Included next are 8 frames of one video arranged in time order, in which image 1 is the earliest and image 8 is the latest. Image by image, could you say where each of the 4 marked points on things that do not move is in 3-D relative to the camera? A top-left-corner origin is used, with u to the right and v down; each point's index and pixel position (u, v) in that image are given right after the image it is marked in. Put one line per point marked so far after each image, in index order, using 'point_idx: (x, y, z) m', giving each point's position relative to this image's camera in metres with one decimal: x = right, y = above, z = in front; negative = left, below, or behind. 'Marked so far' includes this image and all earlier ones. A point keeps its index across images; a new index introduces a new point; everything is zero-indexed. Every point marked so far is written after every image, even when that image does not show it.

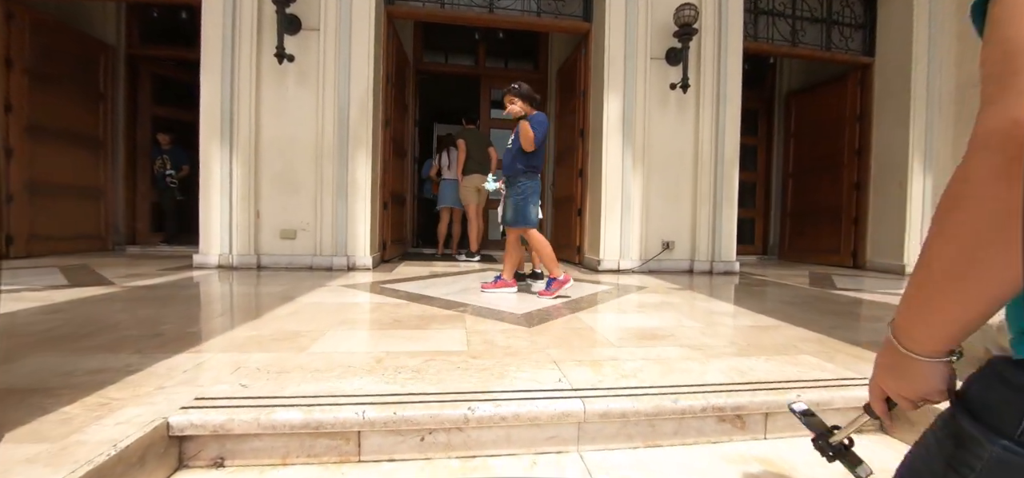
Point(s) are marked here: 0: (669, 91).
0: (+1.6, +1.5, +4.2) m
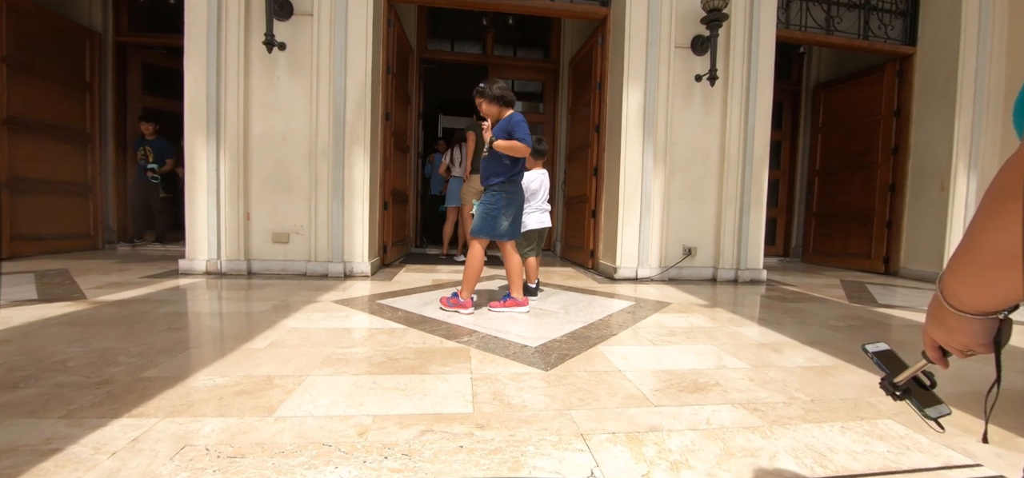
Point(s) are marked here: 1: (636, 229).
0: (+1.7, +1.4, +3.8) m
1: (+1.1, +0.1, +3.7) m
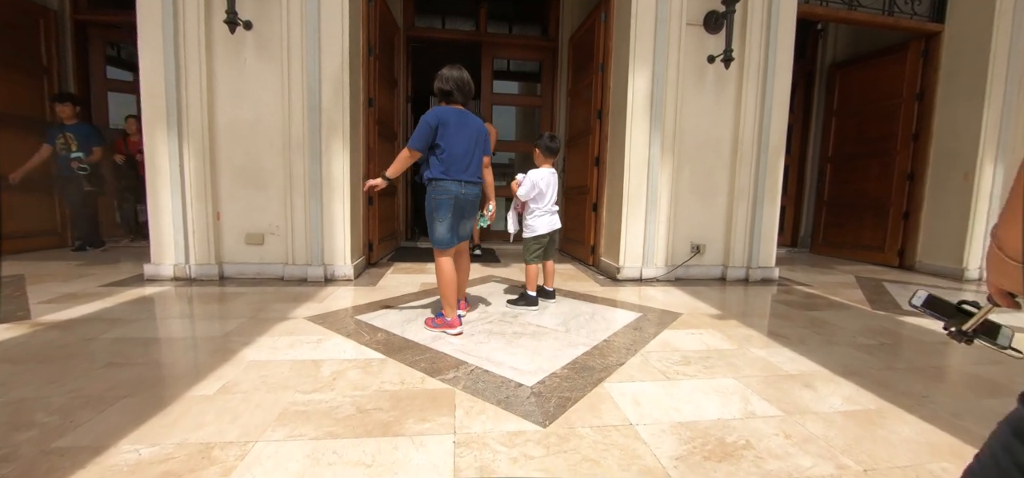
0: (+1.6, +1.5, +3.5) m
1: (+1.1, +0.1, +3.5) m
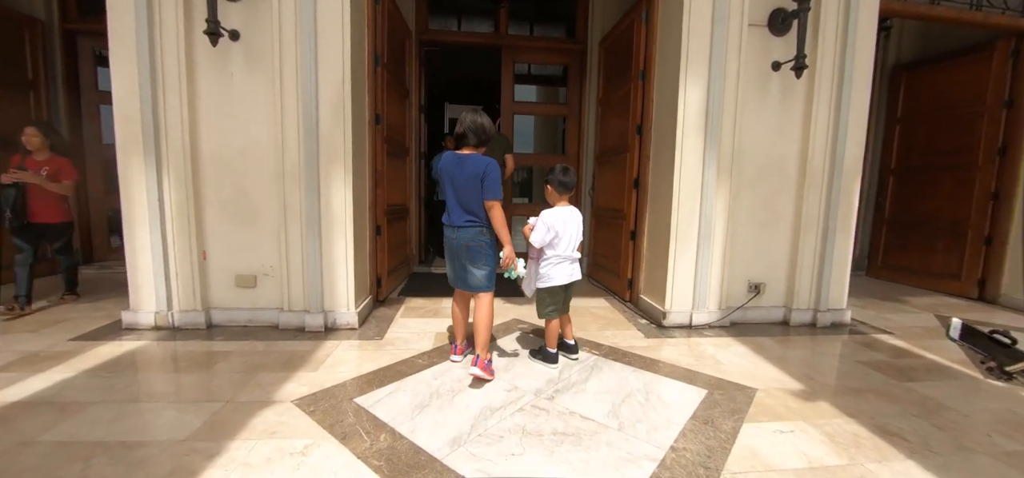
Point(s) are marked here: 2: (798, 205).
0: (+1.8, +1.2, +3.0) m
1: (+1.3, -0.2, +3.0) m
2: (+2.1, +0.3, +3.1) m
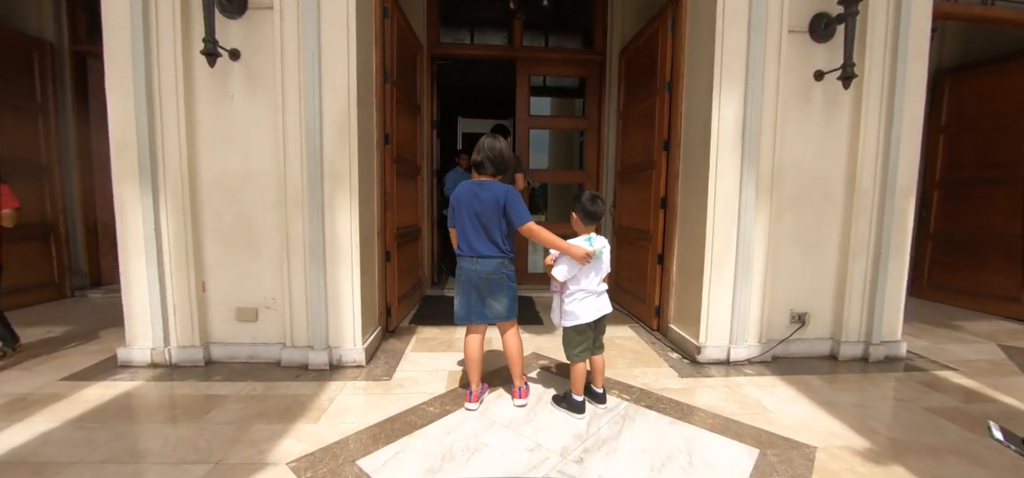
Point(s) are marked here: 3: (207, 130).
0: (+2.0, +1.0, +2.7) m
1: (+1.4, -0.4, +2.7) m
2: (+2.2, +0.1, +2.8) m
3: (-1.8, +0.7, +2.5) m
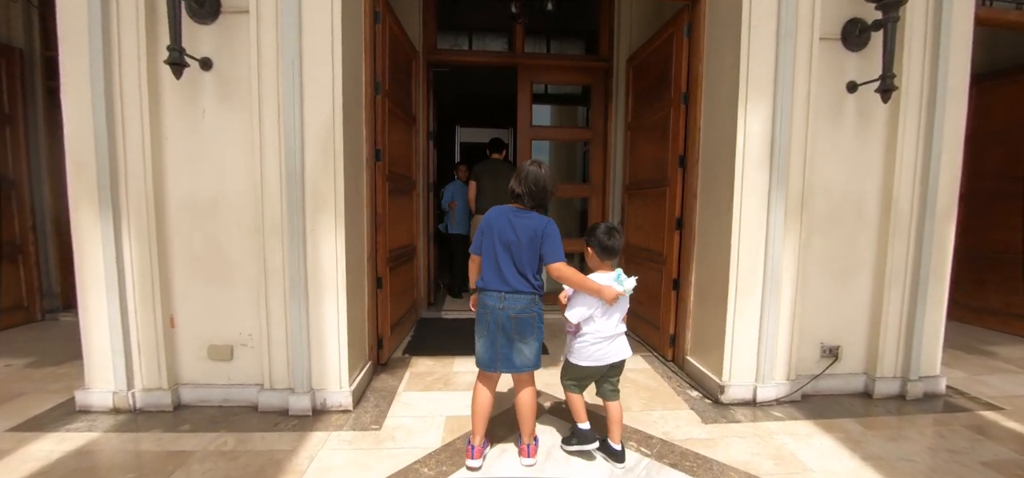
0: (+2.0, +0.8, +2.5) m
1: (+1.4, -0.5, +2.4) m
2: (+2.3, -0.1, +2.6) m
3: (-1.8, +0.5, +2.2) m
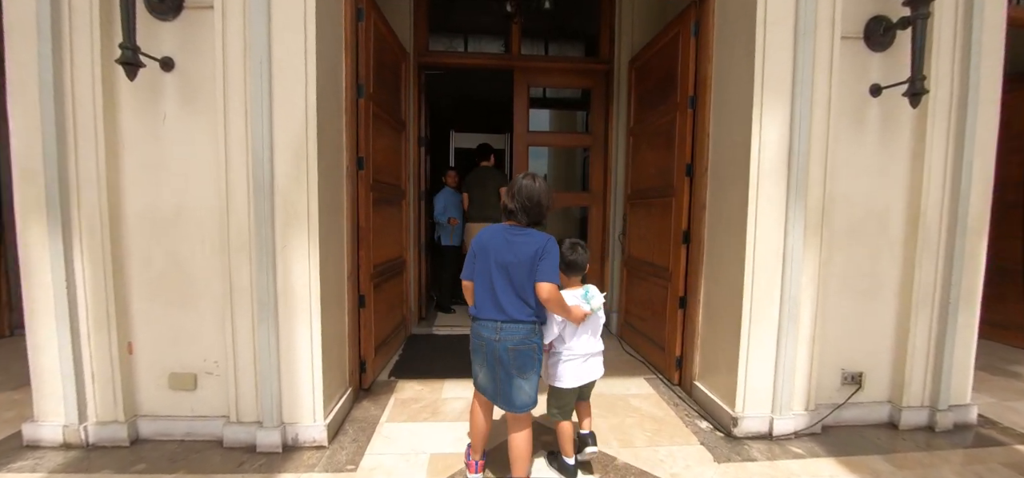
0: (+1.9, +0.7, +2.2) m
1: (+1.4, -0.6, +2.2) m
2: (+2.2, -0.2, +2.3) m
3: (-1.8, +0.4, +2.0) m
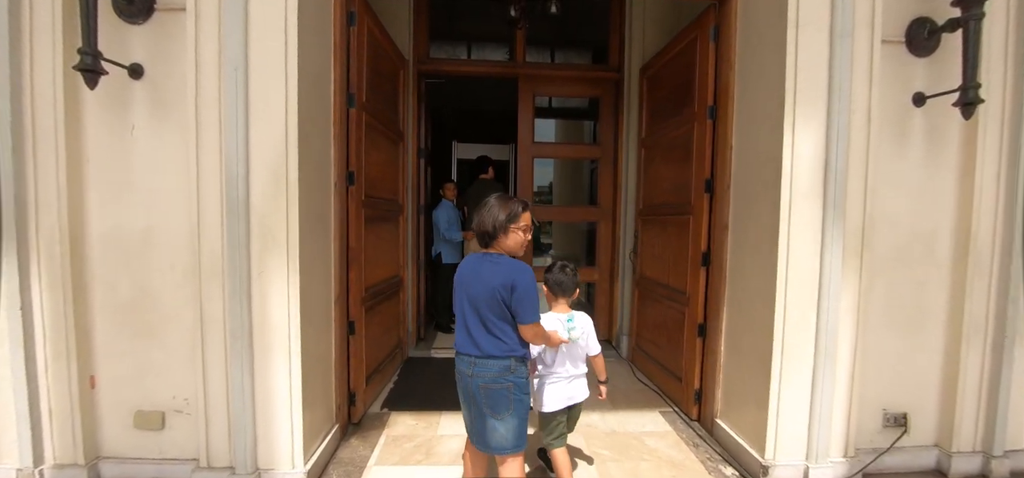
0: (+2.0, +0.6, +2.0) m
1: (+1.4, -0.7, +2.0) m
2: (+2.2, -0.3, +2.1) m
3: (-1.8, +0.3, +1.8) m
